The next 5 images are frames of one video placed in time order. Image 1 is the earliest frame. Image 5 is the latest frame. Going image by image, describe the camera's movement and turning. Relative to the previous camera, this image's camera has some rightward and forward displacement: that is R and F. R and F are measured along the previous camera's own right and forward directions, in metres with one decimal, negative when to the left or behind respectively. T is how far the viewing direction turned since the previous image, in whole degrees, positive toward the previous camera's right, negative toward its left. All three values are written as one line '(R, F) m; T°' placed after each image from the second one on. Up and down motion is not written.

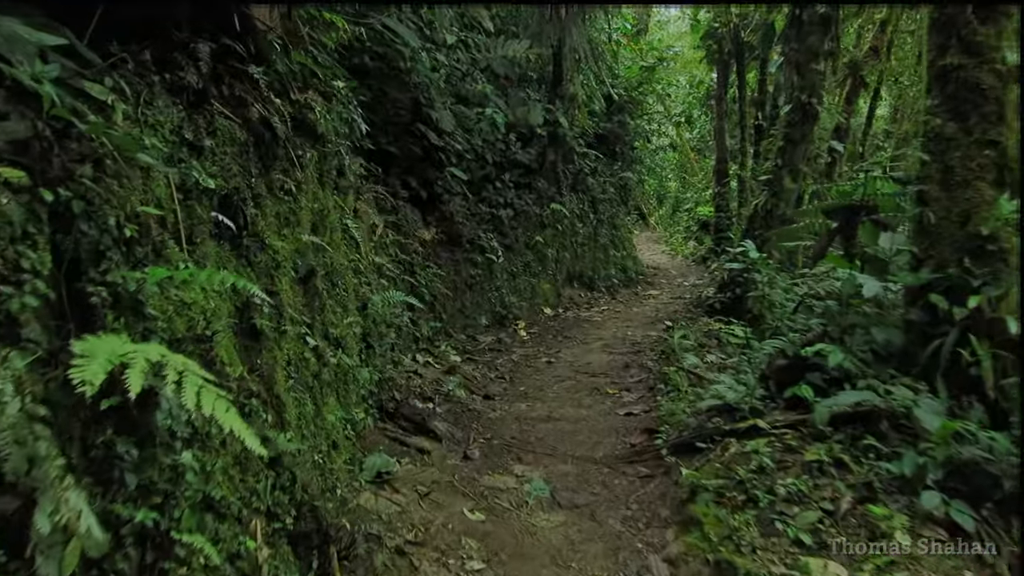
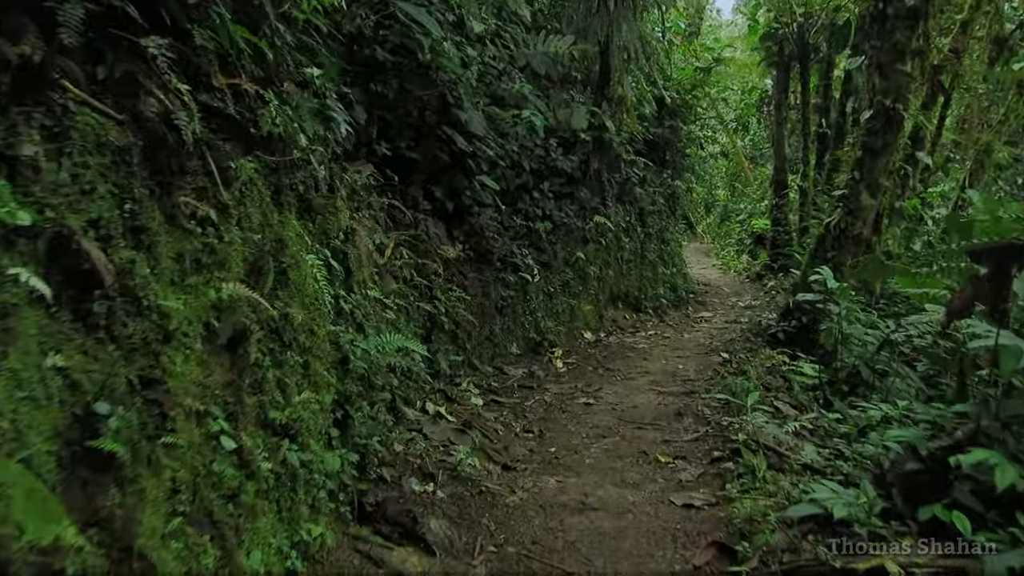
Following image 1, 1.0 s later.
(+0.1, +0.8) m; -3°
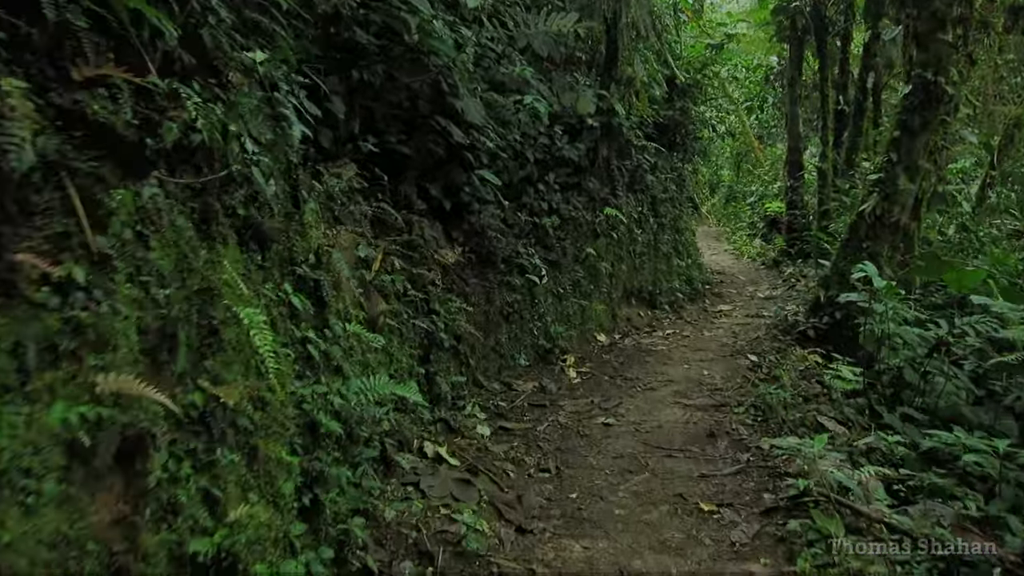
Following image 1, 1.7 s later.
(0.0, +0.6) m; 0°
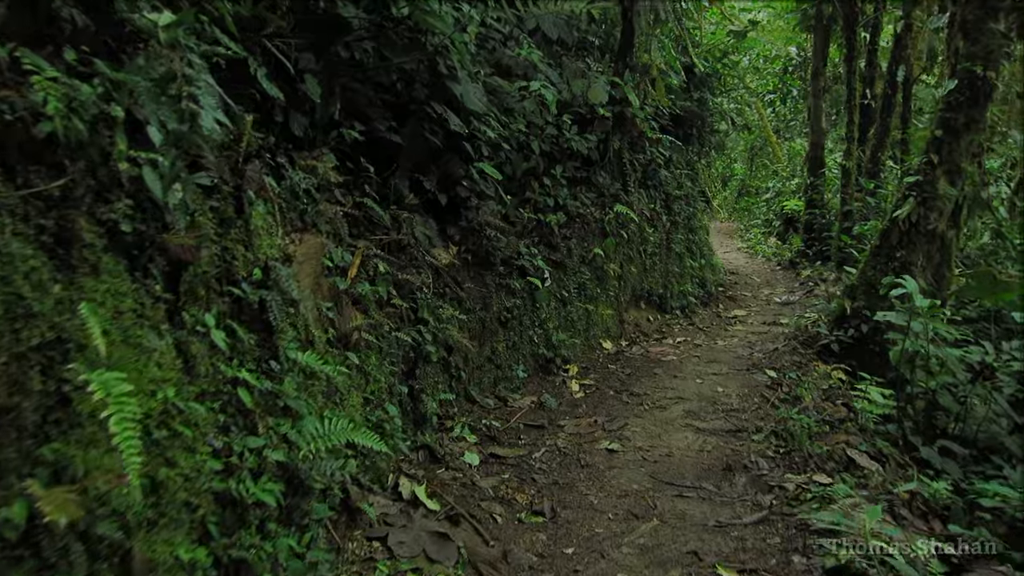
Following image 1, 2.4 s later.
(+0.1, +0.5) m; -1°
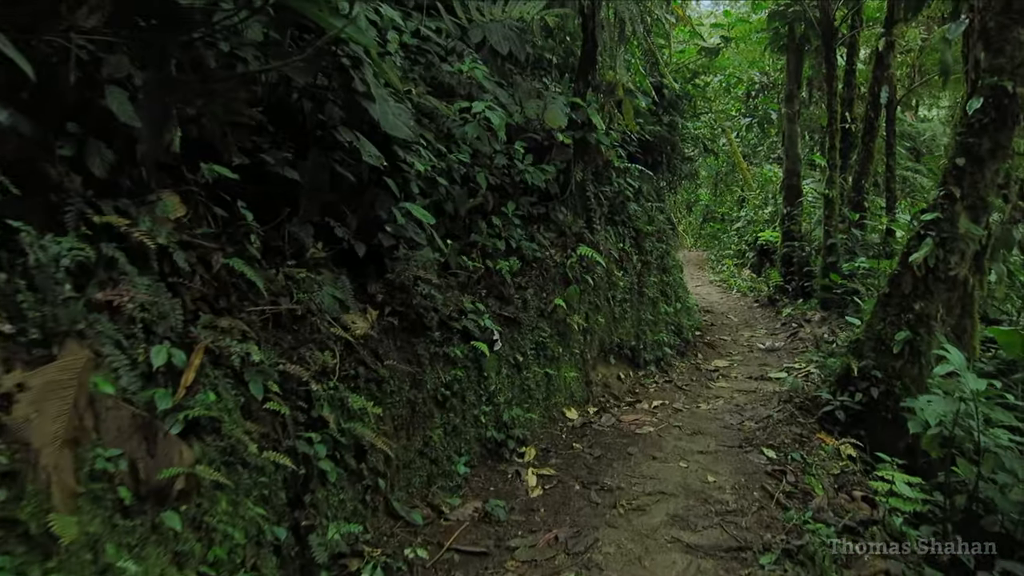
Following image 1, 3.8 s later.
(+0.2, +1.1) m; +3°
